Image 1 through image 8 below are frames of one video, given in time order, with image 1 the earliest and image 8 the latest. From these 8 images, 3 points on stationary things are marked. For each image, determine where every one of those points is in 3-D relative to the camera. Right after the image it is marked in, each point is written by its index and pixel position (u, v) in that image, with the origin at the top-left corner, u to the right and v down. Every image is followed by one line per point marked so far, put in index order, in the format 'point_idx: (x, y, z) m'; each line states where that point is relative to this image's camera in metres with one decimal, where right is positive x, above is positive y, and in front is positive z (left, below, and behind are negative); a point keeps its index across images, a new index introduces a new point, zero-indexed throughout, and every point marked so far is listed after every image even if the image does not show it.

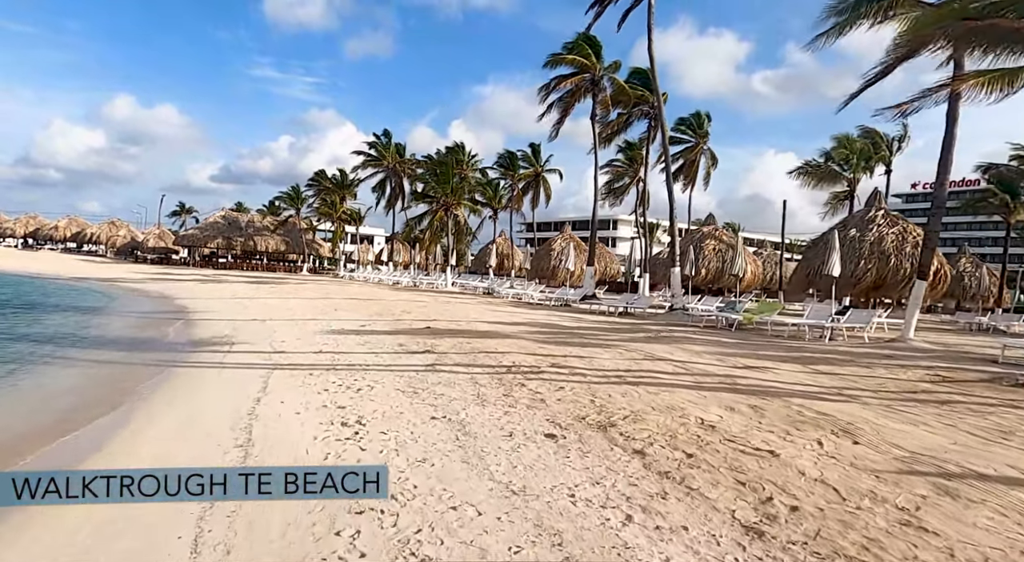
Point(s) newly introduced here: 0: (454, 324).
0: (-1.2, -1.0, +13.4) m
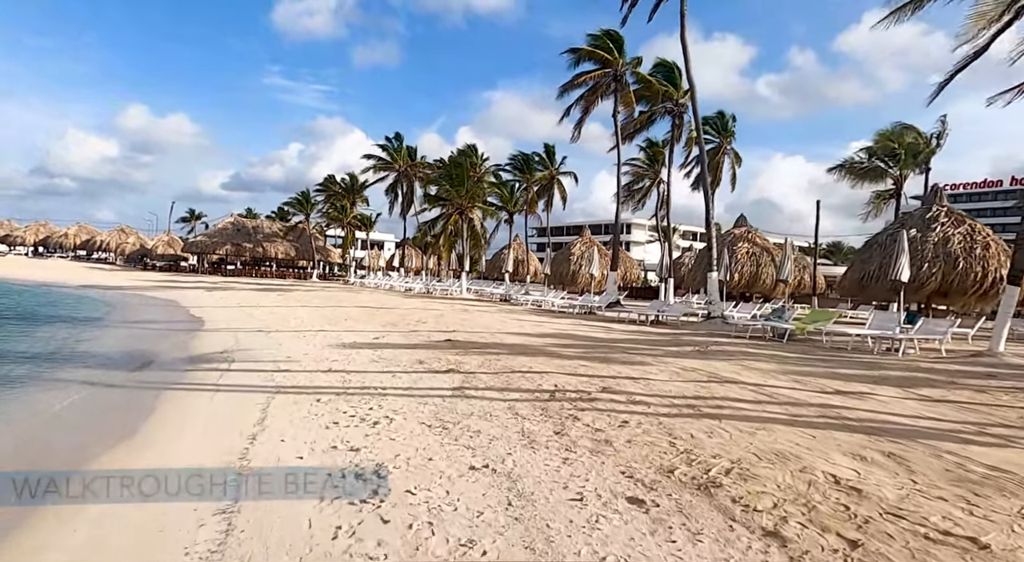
0: (-0.7, -1.1, +12.2) m
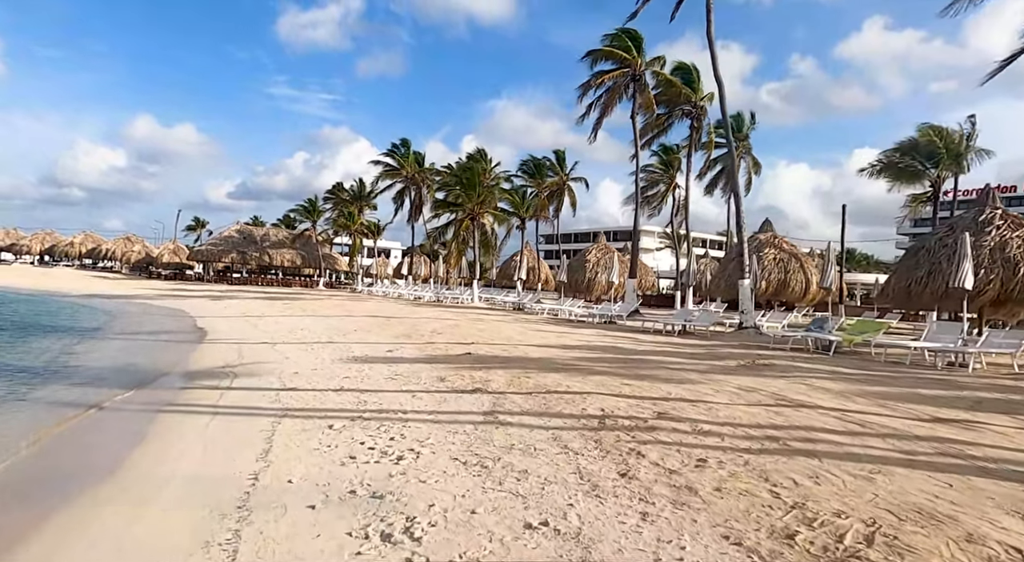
0: (-0.2, -1.3, +11.3) m
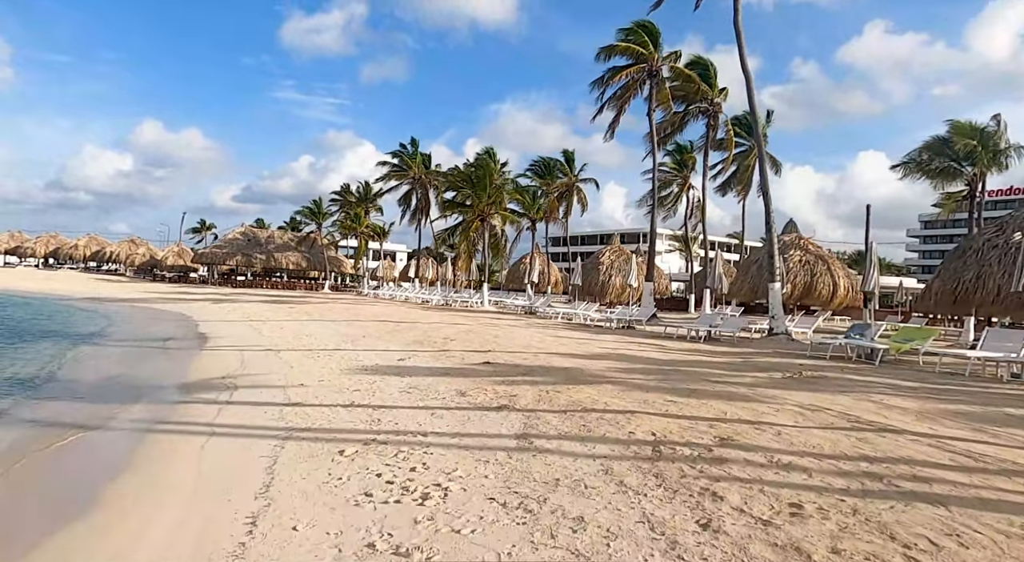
0: (+0.1, -1.4, +10.5) m
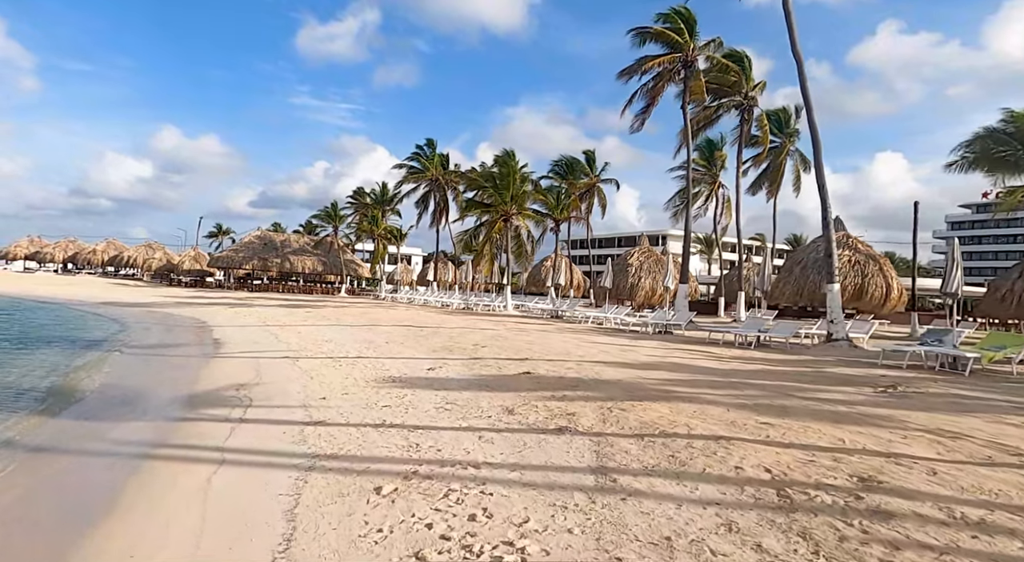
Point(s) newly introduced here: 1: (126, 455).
0: (+0.8, -1.4, +9.4) m
1: (-3.9, -1.8, +6.0) m
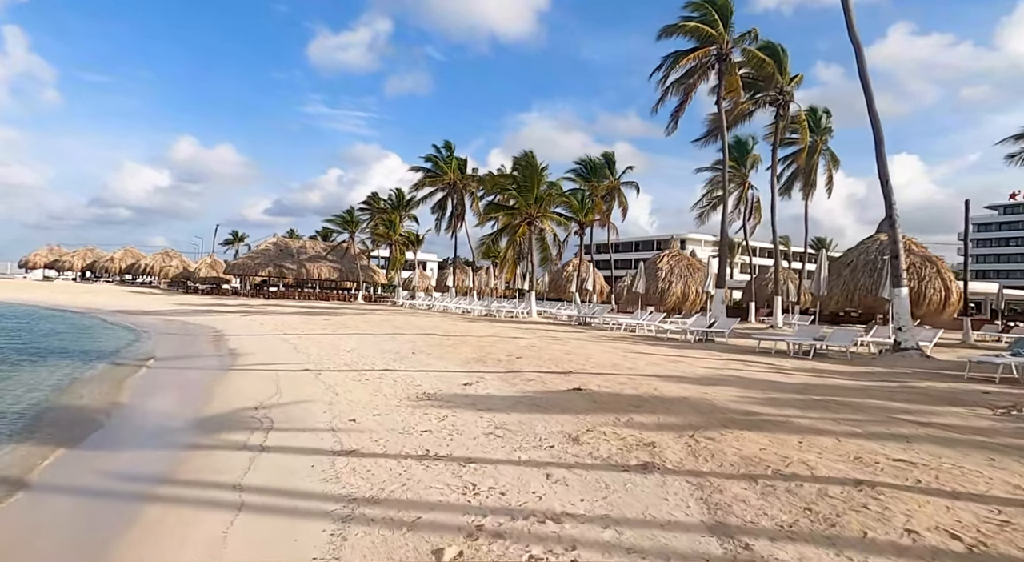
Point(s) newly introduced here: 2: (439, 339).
0: (+1.5, -1.5, +8.5) m
1: (-3.3, -1.8, +5.1) m
2: (-2.0, -1.5, +16.1) m
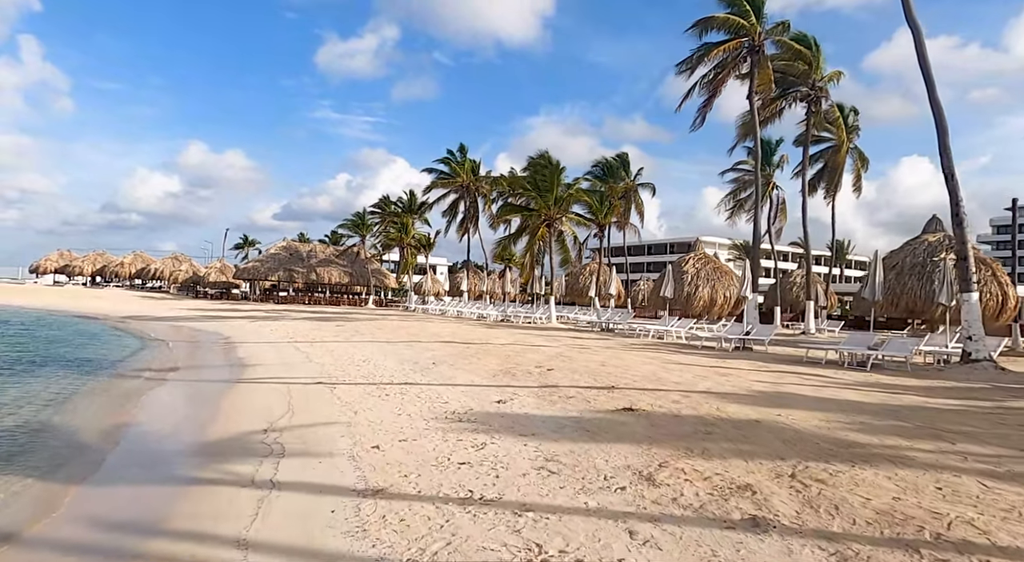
0: (+2.0, -1.5, +7.5) m
1: (-2.8, -1.9, +4.2) m
2: (-1.3, -1.7, +15.1) m
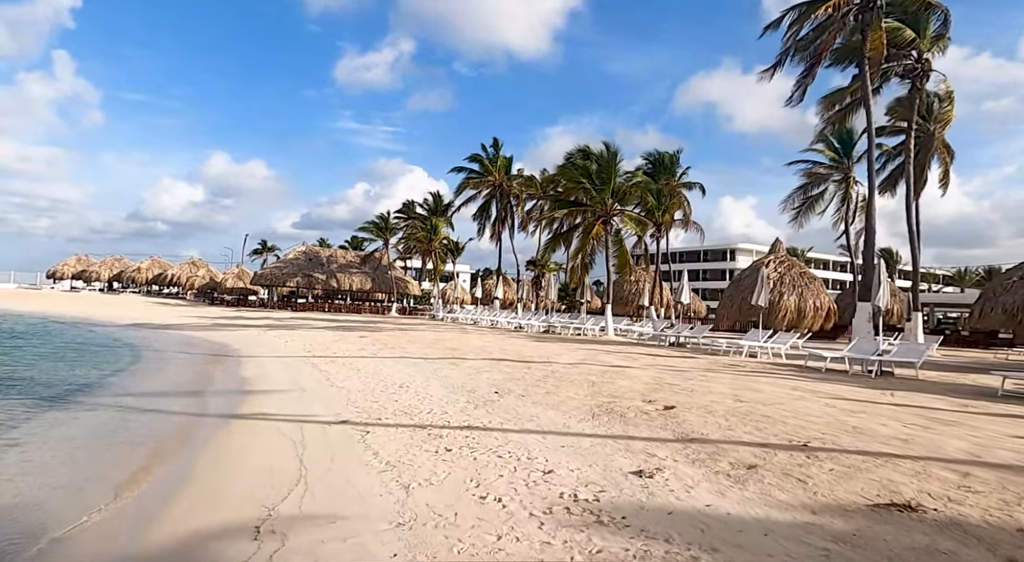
0: (+3.2, -1.5, +4.2) m
1: (-1.6, -1.8, +1.1) m
2: (+0.1, -1.7, +11.9) m
